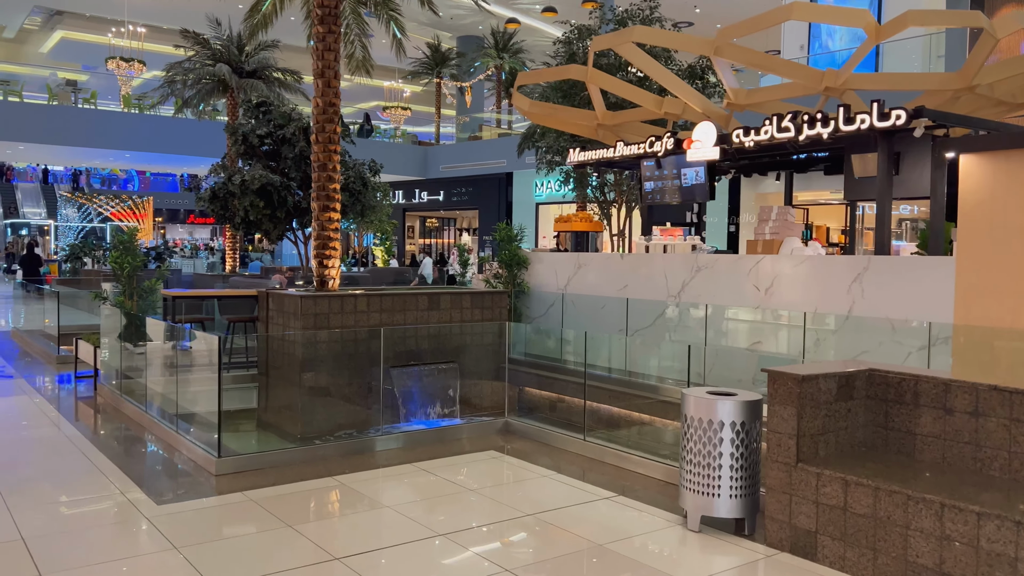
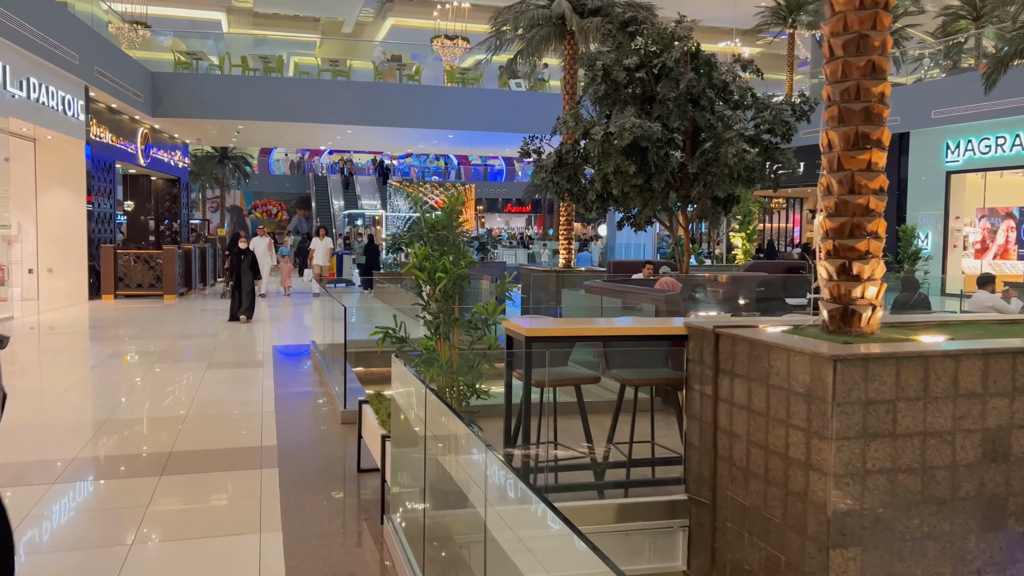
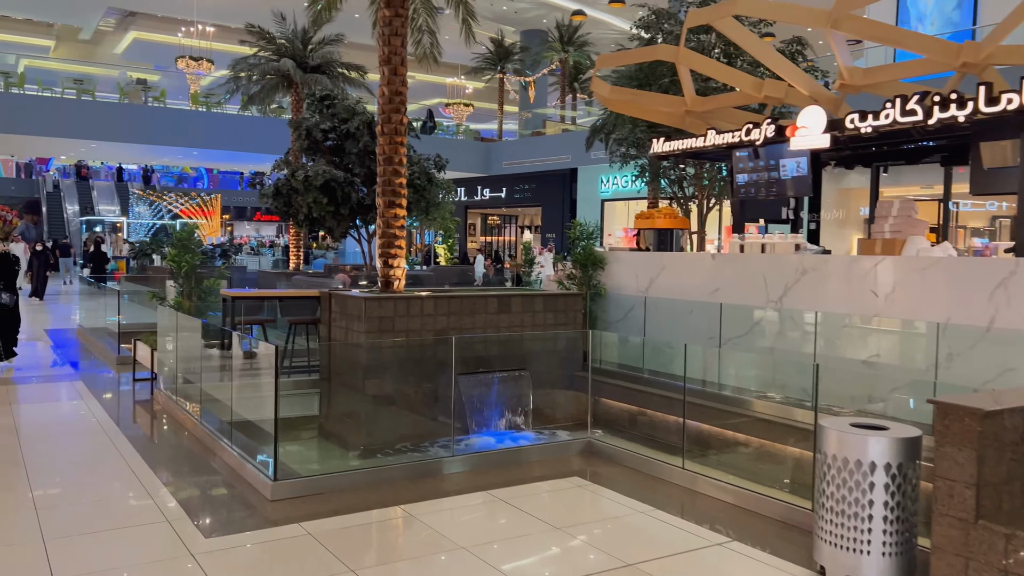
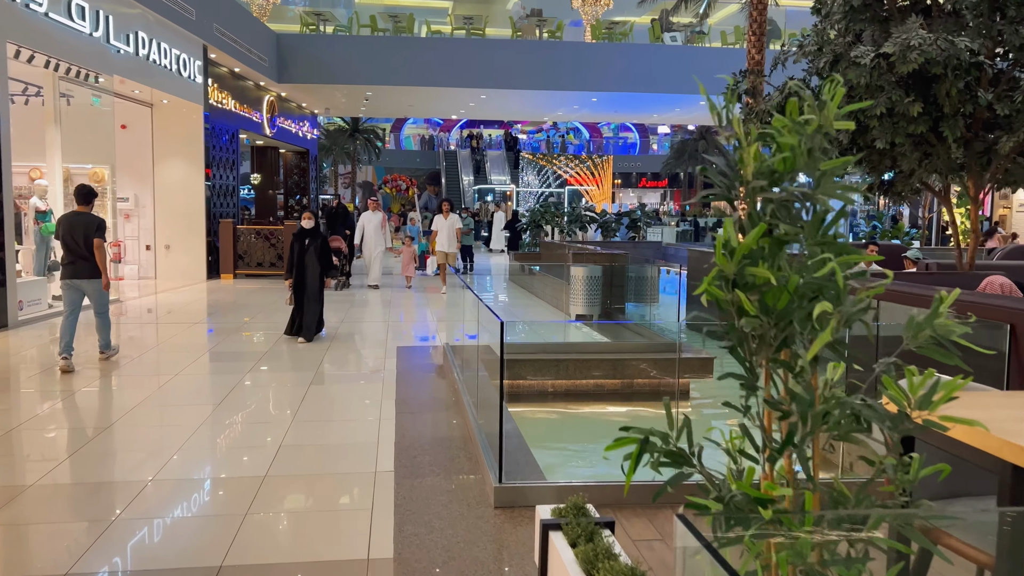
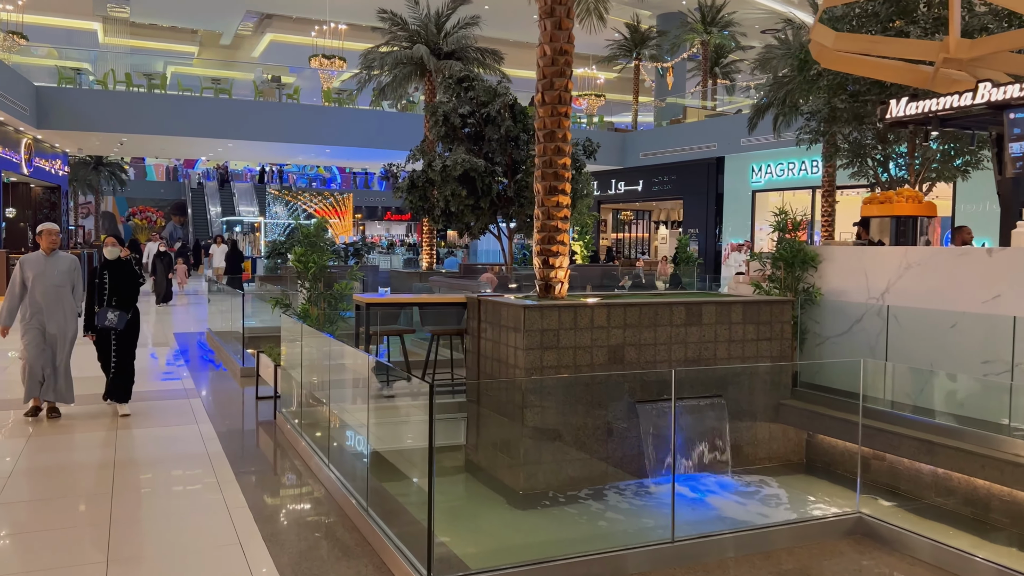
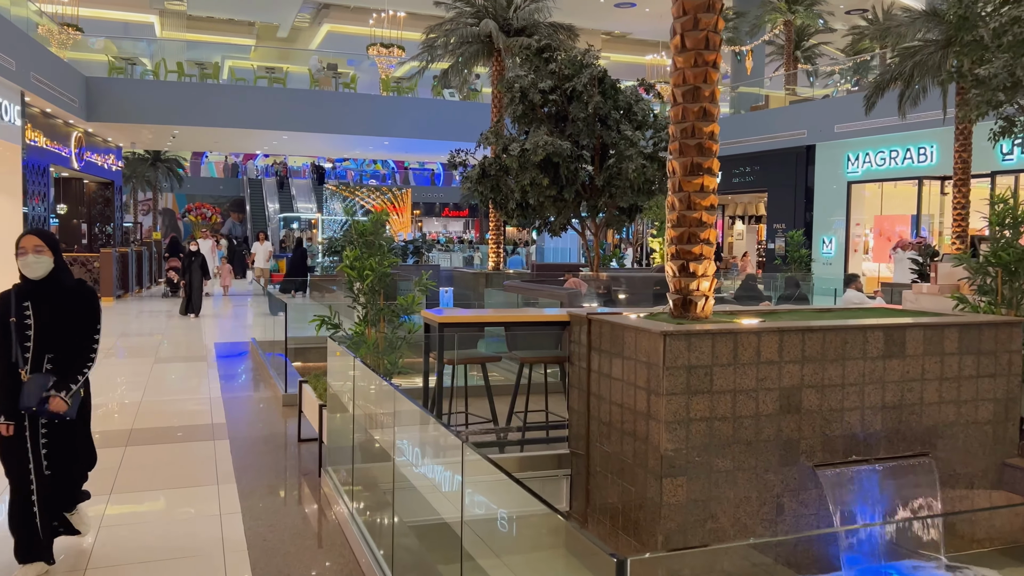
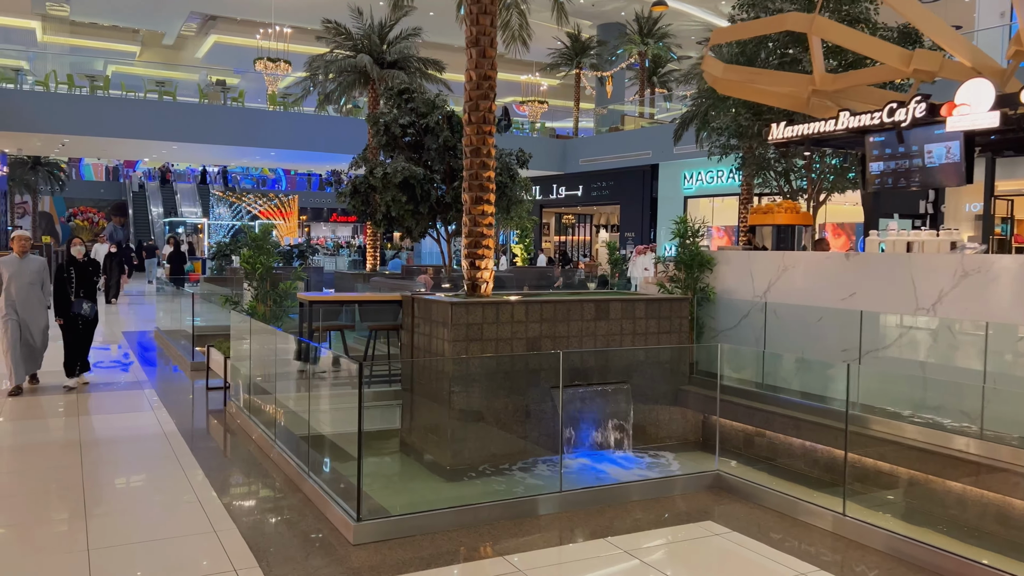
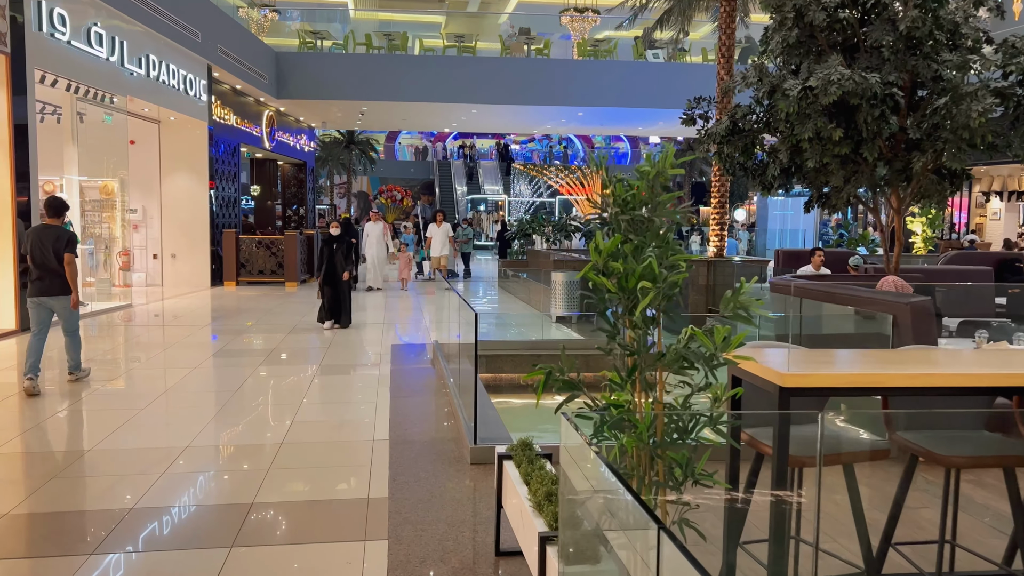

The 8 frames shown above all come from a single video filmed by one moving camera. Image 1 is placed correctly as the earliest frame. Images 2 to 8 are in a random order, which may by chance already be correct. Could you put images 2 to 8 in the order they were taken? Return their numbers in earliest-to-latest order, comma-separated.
3, 7, 5, 6, 2, 8, 4
